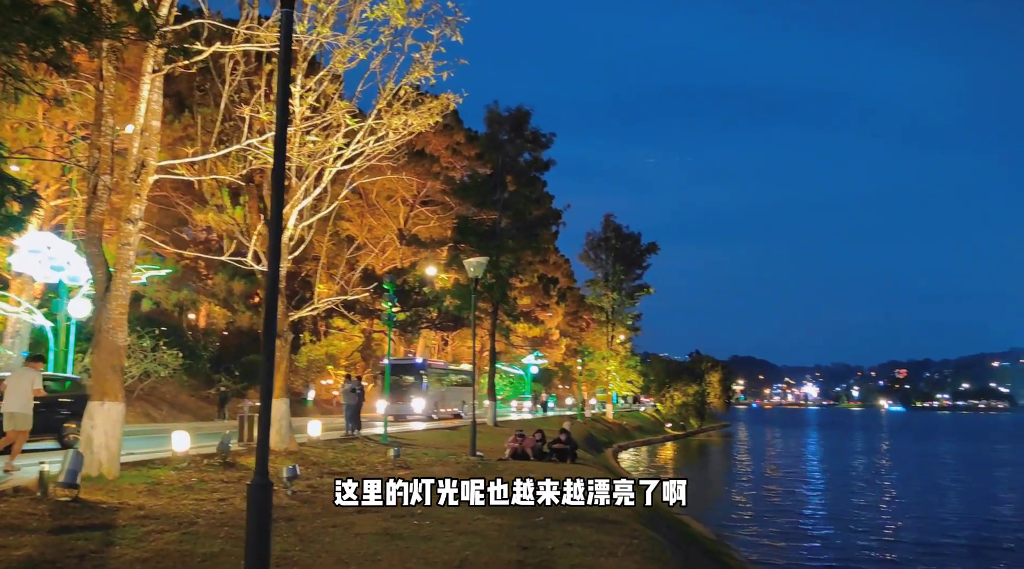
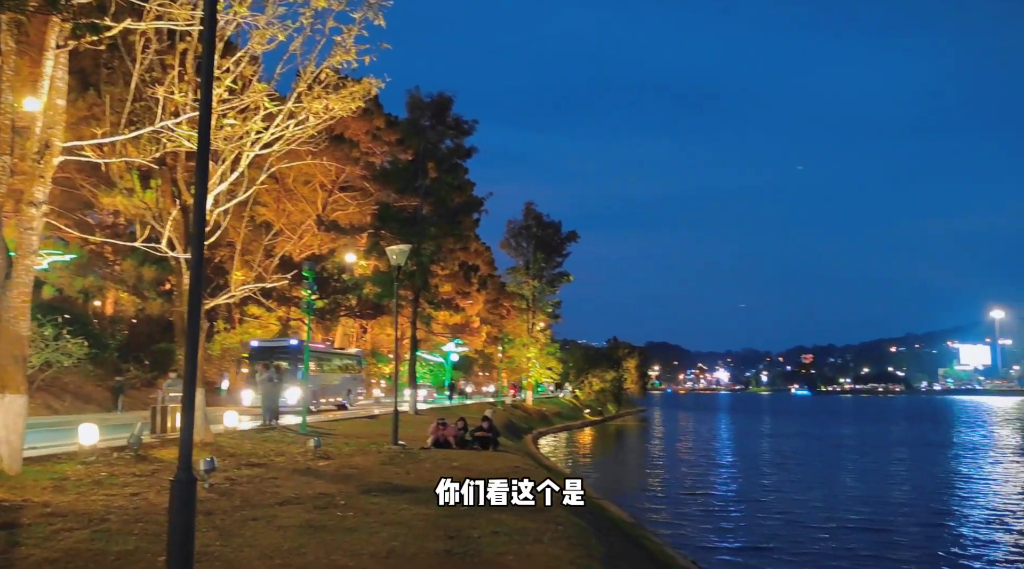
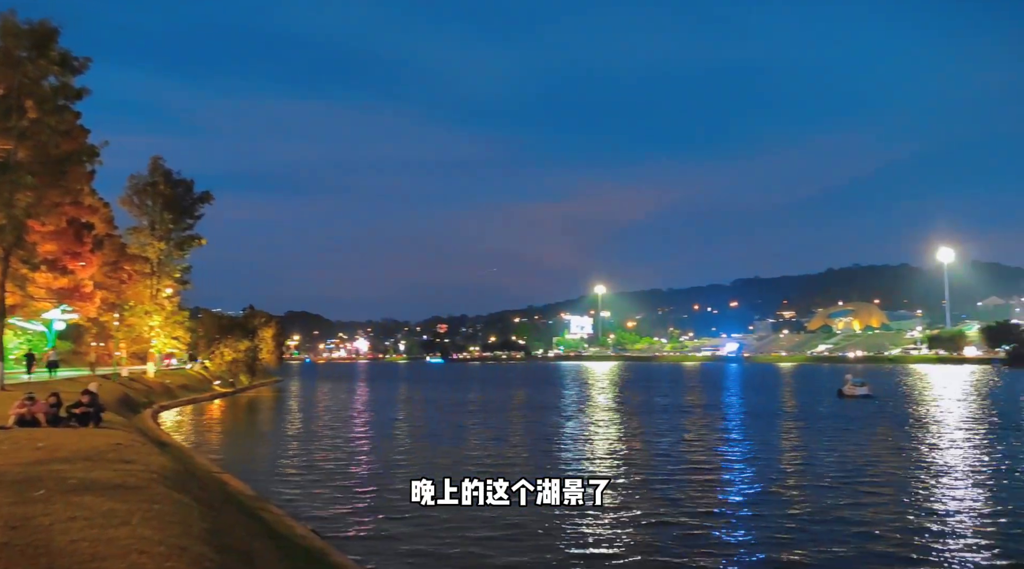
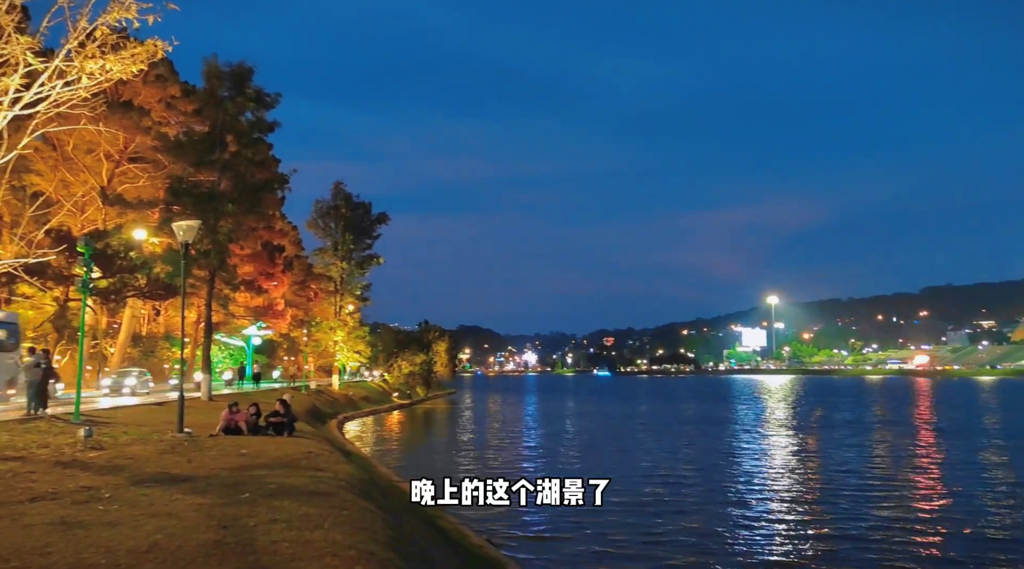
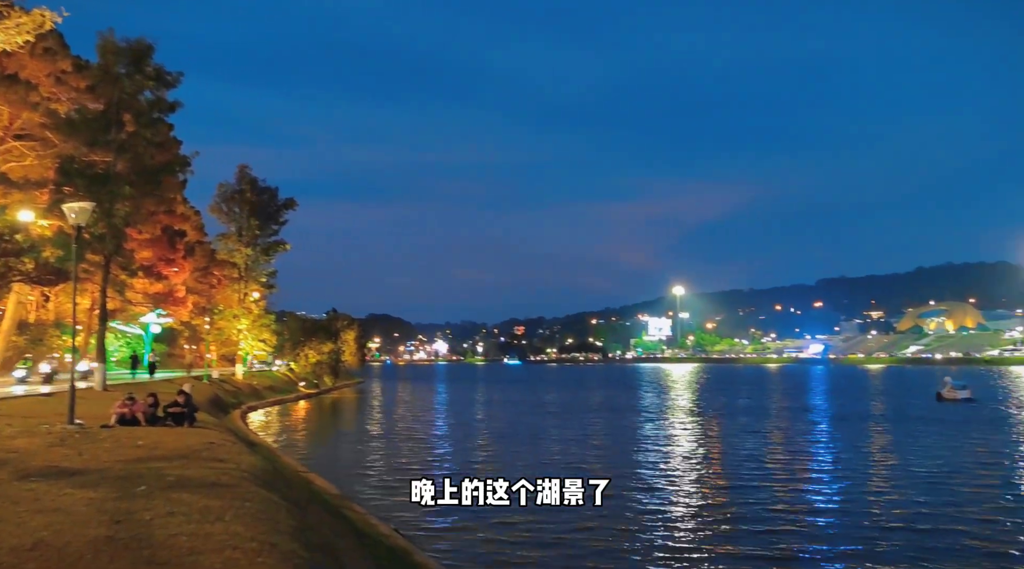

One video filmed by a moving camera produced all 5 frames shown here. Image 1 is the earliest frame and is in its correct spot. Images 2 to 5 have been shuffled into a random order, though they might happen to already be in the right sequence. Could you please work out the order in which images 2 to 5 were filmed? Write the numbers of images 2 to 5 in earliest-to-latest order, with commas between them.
2, 4, 5, 3
